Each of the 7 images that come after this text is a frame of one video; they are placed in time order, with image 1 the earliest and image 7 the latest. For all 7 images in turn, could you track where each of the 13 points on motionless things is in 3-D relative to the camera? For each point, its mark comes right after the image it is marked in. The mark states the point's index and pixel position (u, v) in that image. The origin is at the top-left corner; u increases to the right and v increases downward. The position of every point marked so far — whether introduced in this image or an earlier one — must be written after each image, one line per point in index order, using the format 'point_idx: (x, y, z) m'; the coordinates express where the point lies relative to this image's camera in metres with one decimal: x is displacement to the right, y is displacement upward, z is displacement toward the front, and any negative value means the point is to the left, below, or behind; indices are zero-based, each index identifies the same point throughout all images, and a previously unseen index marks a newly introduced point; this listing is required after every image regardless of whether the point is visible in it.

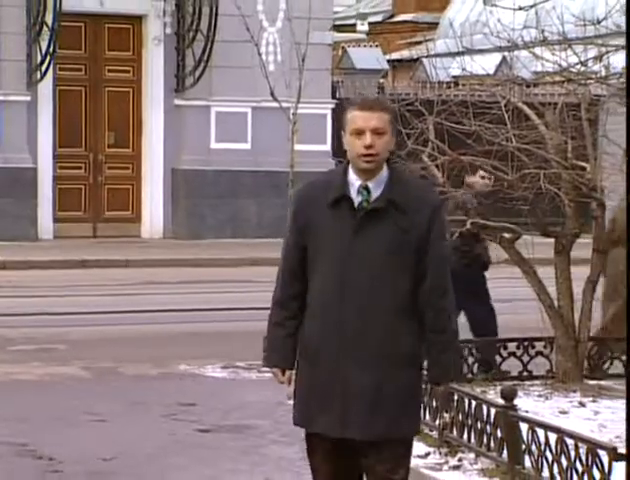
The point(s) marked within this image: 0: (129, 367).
0: (-2.0, -1.3, +10.5) m
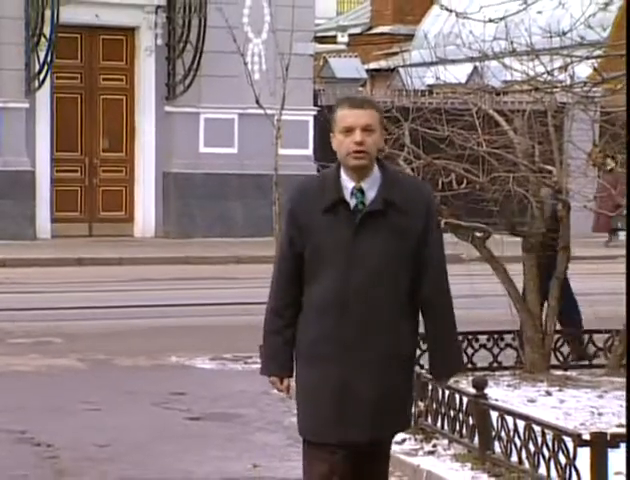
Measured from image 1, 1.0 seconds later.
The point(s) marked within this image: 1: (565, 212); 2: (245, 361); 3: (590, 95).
0: (-2.1, -1.3, +11.0) m
1: (+2.2, +0.2, +8.6) m
2: (-0.8, -1.3, +10.9) m
3: (+2.3, +1.2, +8.2) m
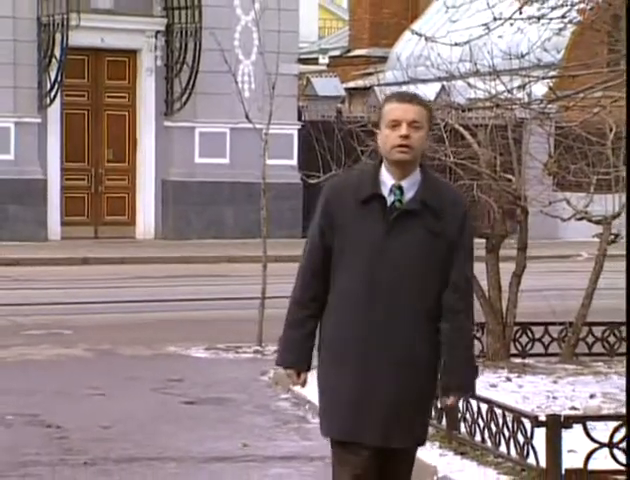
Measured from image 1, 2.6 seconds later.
0: (-2.3, -1.3, +12.0) m
1: (+2.0, +0.2, +9.6) m
2: (-1.0, -1.3, +11.9) m
3: (+2.2, +1.2, +9.2) m
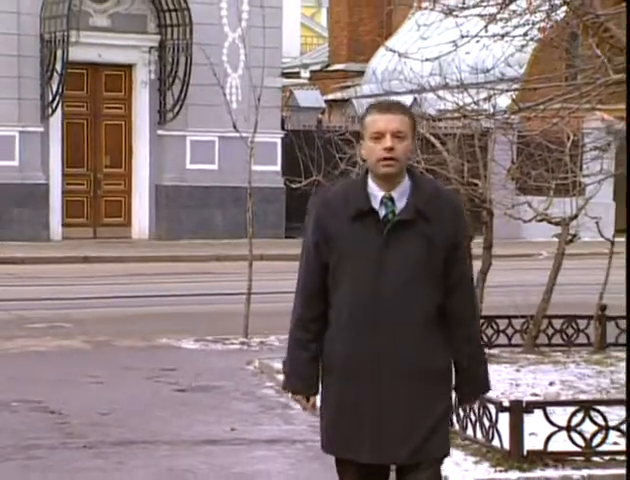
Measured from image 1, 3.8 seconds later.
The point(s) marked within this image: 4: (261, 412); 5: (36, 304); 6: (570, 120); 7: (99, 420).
0: (-2.5, -1.3, +12.7) m
1: (+1.8, +0.2, +10.4) m
2: (-1.2, -1.3, +12.7) m
3: (+2.0, +1.2, +10.0) m
4: (-0.6, -1.8, +10.3) m
5: (-4.2, -1.0, +14.9) m
6: (+2.6, +1.2, +9.9) m
7: (-2.2, -1.8, +9.9) m
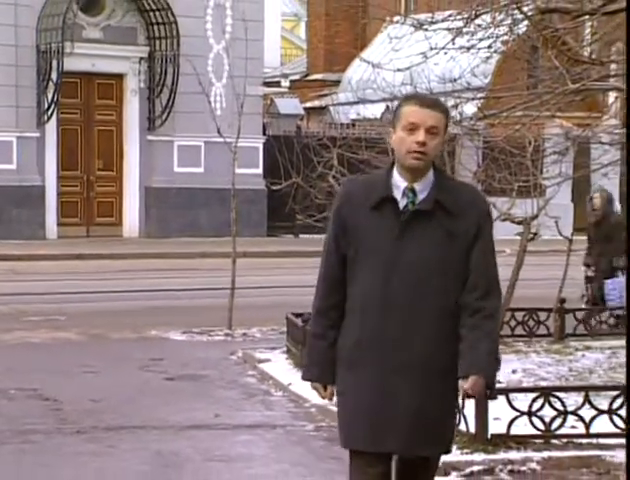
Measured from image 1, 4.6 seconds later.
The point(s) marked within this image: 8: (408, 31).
0: (-2.8, -1.3, +13.4) m
1: (+1.6, +0.2, +11.1) m
2: (-1.4, -1.3, +13.4) m
3: (+1.8, +1.2, +10.8) m
4: (-0.8, -1.8, +11.0) m
5: (-4.5, -1.0, +15.6) m
6: (+2.3, +1.2, +10.7) m
7: (-2.4, -1.8, +10.6) m
8: (+1.1, +2.4, +11.5) m
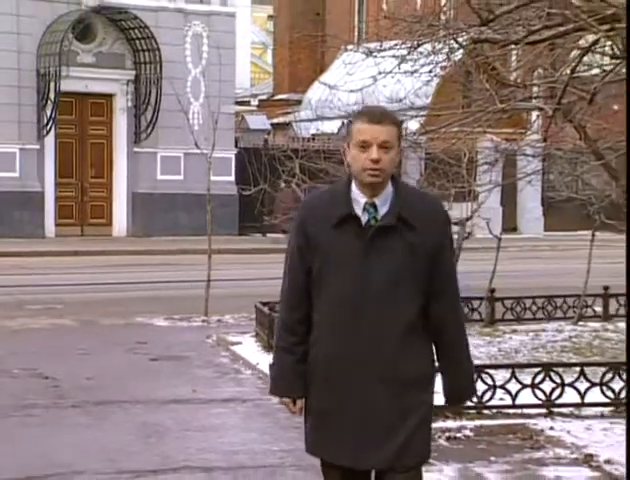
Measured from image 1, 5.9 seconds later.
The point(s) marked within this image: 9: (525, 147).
0: (-3.3, -1.3, +15.1) m
1: (+1.1, +0.3, +12.9) m
2: (-1.9, -1.3, +15.1) m
3: (+1.3, +1.3, +12.5) m
4: (-1.2, -1.7, +12.7) m
5: (-5.0, -1.0, +17.2) m
6: (+1.9, +1.2, +12.4) m
7: (-2.9, -1.8, +12.3) m
8: (+0.6, +2.4, +13.2) m
9: (+2.7, +1.2, +12.5) m
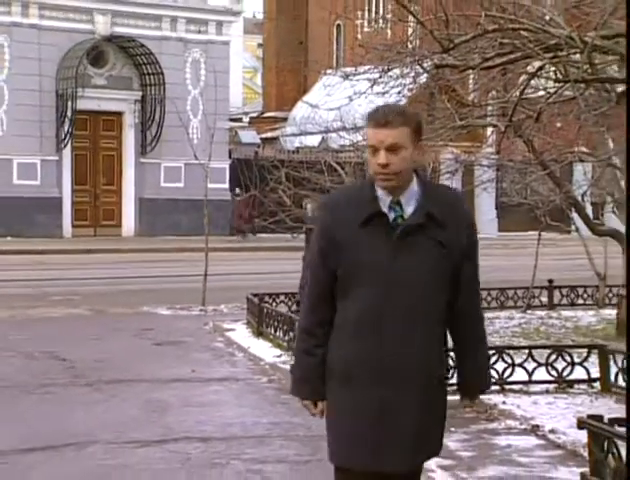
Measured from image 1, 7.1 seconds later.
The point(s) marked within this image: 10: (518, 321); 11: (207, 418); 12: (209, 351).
0: (-3.5, -1.3, +16.9) m
1: (+0.9, +0.3, +14.7) m
2: (-2.2, -1.3, +16.9) m
3: (+1.1, +1.3, +14.4) m
4: (-1.5, -1.7, +14.5) m
5: (-5.3, -1.0, +19.1) m
6: (+1.6, +1.3, +14.3) m
7: (-3.1, -1.8, +14.1) m
8: (+0.4, +2.4, +15.1) m
9: (+2.4, +1.2, +14.4) m
10: (+3.1, -1.3, +15.2) m
11: (-1.3, -2.1, +12.0) m
12: (-1.6, -1.7, +14.8) m
